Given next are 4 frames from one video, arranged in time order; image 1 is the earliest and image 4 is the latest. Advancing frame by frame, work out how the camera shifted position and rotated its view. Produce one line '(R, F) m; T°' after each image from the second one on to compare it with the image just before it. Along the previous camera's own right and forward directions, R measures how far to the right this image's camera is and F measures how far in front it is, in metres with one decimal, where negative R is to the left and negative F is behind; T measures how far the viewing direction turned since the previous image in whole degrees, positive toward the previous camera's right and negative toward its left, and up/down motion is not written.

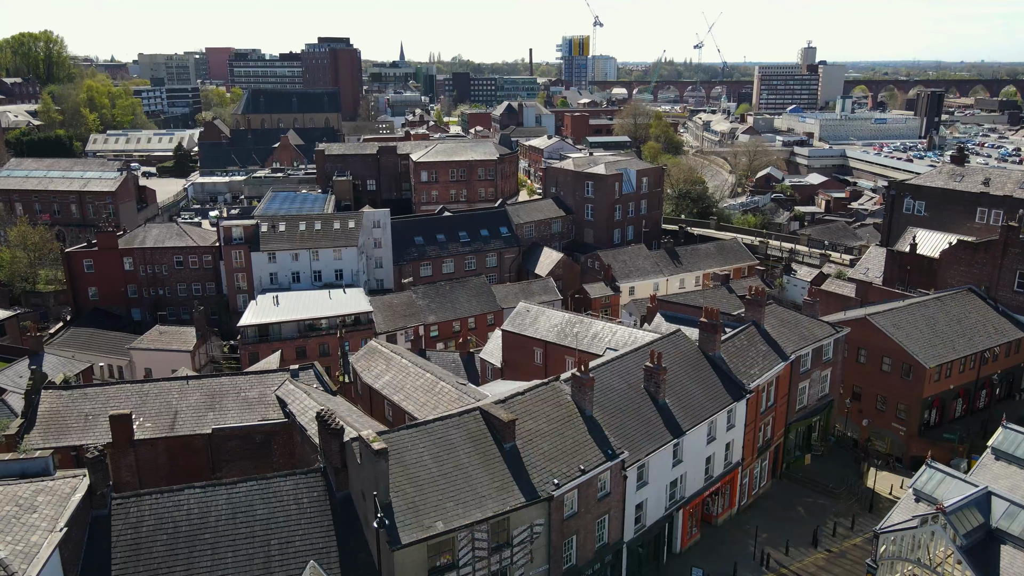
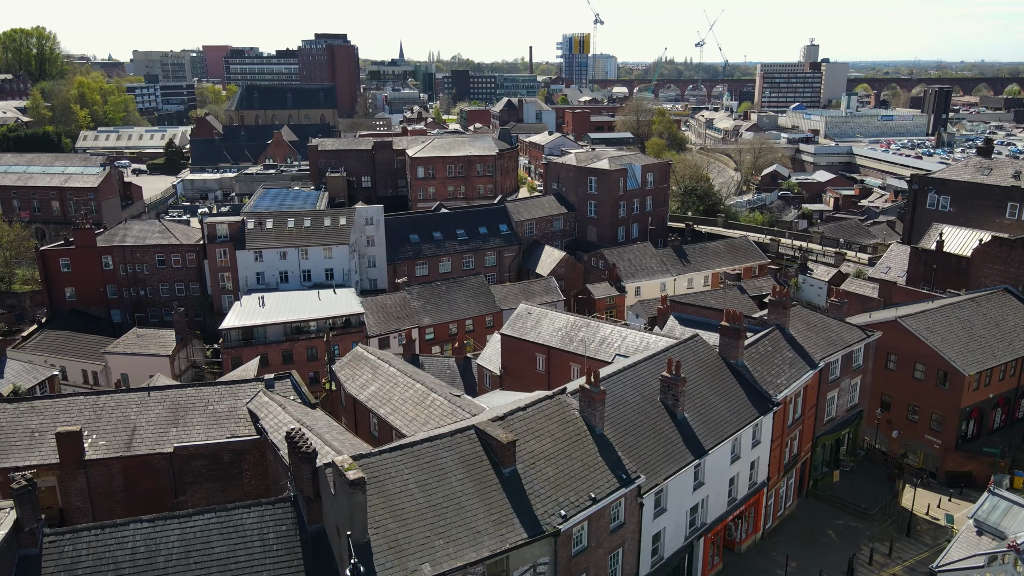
(0.0, +2.9) m; 0°
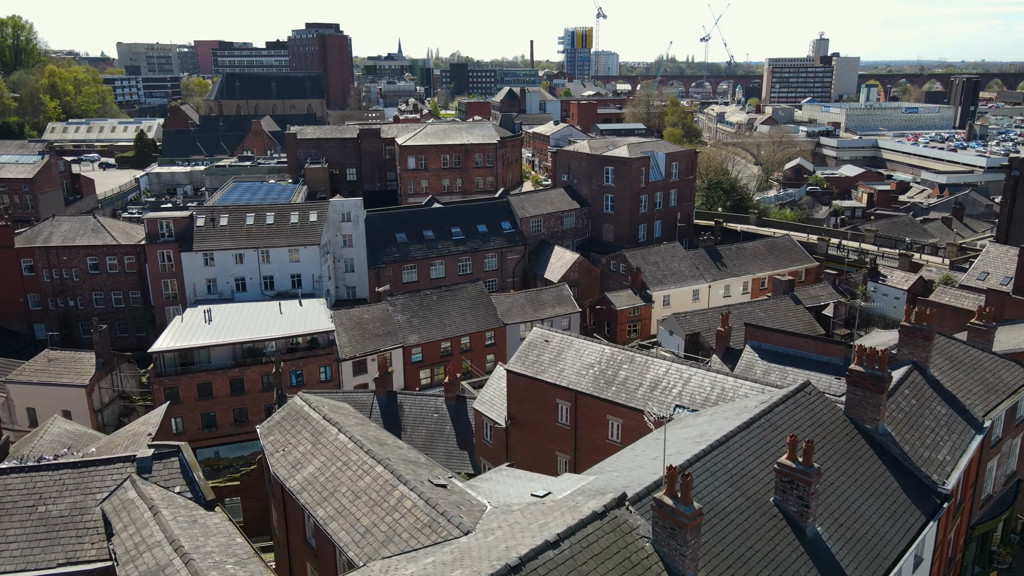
(-0.3, +9.4) m; 0°
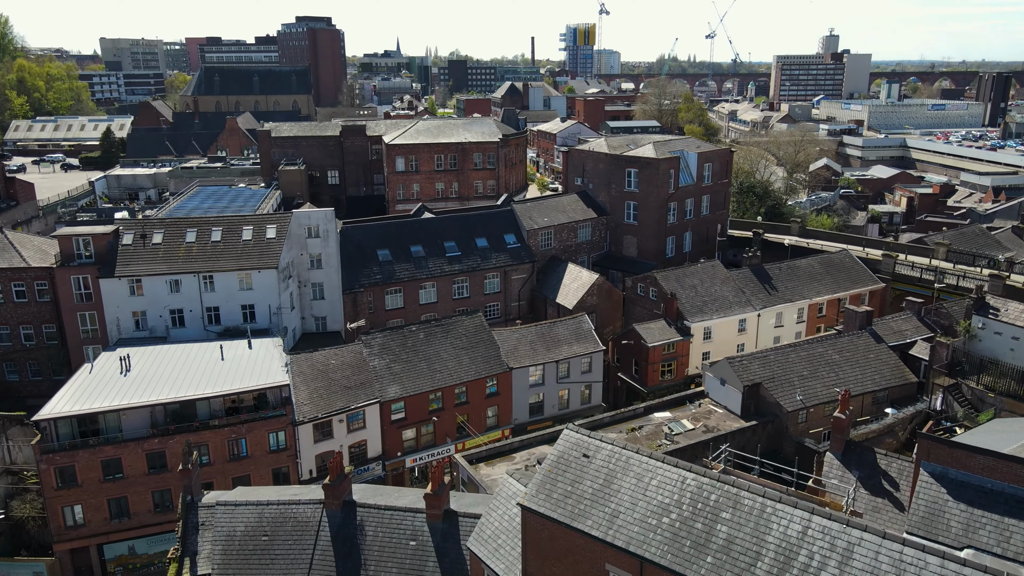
(-0.3, +9.1) m; 0°
